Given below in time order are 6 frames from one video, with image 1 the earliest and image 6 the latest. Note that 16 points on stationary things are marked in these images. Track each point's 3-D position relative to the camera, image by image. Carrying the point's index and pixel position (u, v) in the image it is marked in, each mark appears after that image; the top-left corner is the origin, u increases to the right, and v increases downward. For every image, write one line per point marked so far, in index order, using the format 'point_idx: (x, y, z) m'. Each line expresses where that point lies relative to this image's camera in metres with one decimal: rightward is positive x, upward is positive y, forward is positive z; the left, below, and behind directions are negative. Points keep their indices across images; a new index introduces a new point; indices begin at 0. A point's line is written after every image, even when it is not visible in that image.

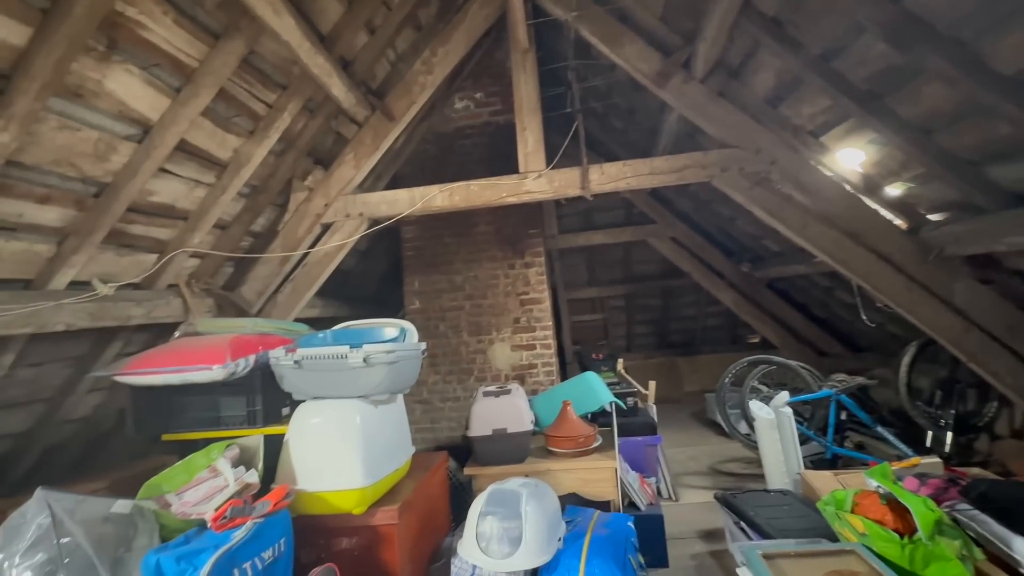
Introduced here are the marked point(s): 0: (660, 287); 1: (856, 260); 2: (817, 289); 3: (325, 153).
0: (+2.0, 0.0, +6.4) m
1: (+2.1, +0.2, +2.7) m
2: (+3.0, 0.0, +4.7) m
3: (-1.2, +0.9, +3.1) m
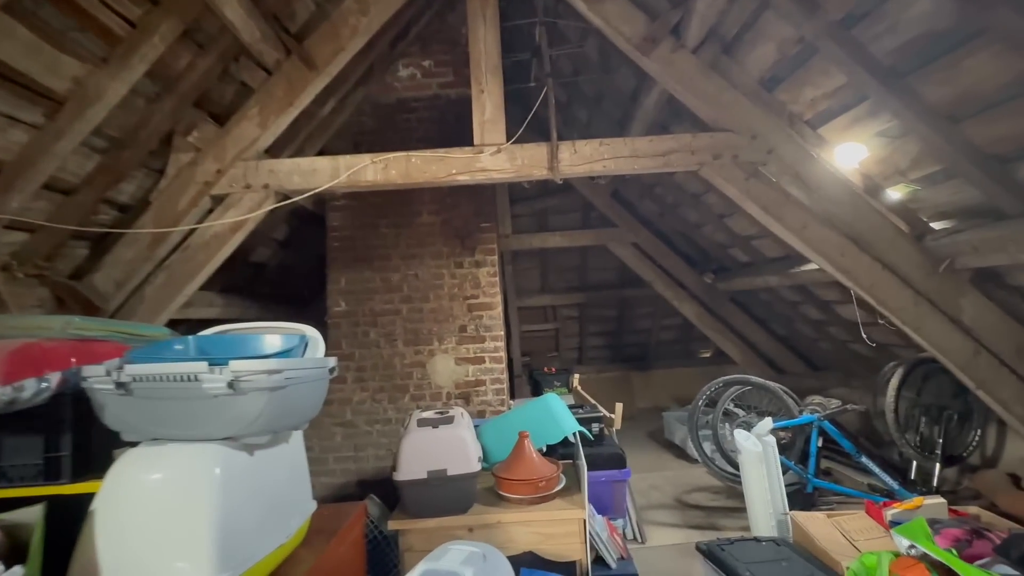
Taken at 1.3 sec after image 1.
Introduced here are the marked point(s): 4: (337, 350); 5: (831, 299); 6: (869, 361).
0: (+1.3, -0.1, +6.0) m
1: (+1.8, +0.1, +2.4) m
2: (+2.5, -0.1, +4.4) m
3: (-1.5, +0.9, +2.4) m
4: (-1.2, -0.4, +3.3) m
5: (+2.5, -0.1, +3.7) m
6: (+3.3, -0.7, +4.3) m
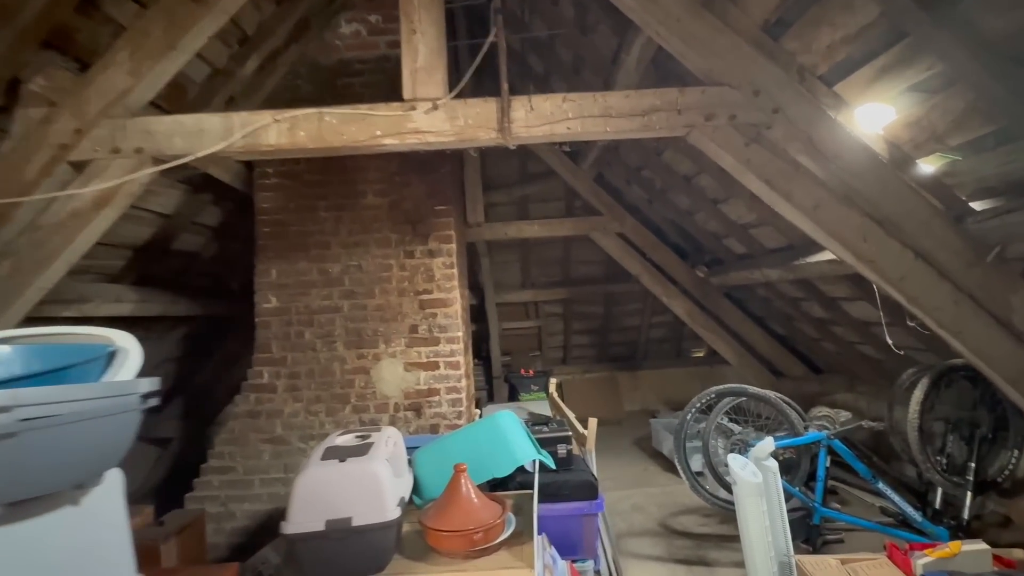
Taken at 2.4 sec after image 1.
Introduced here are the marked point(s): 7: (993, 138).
0: (+1.1, -0.1, +5.6) m
1: (+1.6, +0.1, +1.9) m
2: (+2.3, -0.1, +4.0) m
3: (-1.7, +1.0, +1.9) m
4: (-1.5, -0.4, +2.8) m
5: (+2.3, -0.1, +3.3) m
6: (+3.0, -0.6, +3.9) m
7: (+1.7, +0.5, +1.6) m
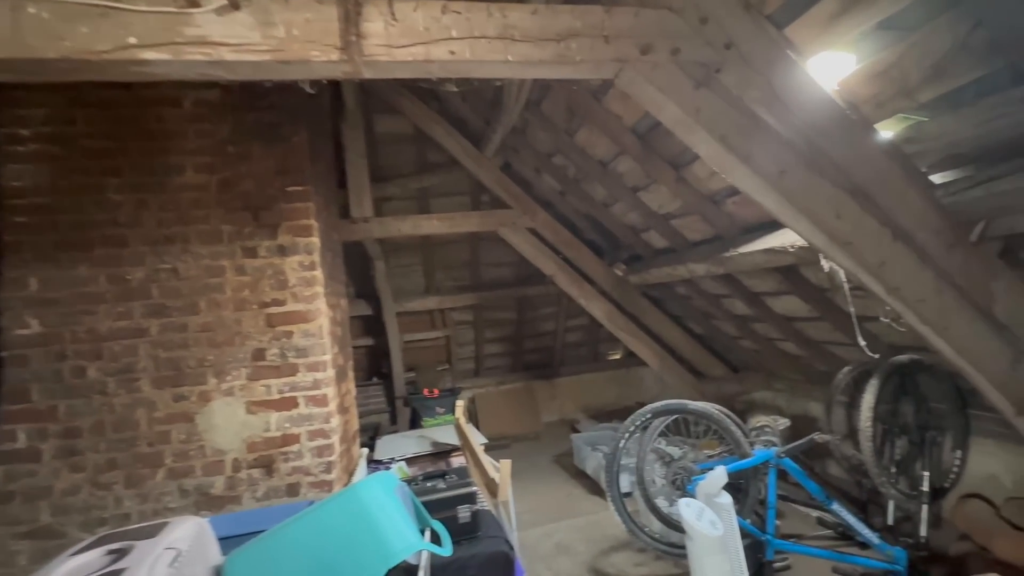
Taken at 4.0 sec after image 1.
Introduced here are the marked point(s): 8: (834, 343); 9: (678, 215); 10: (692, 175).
0: (0.0, -0.1, +5.1) m
1: (+1.2, +0.2, +1.6) m
2: (+1.5, -0.1, +3.7) m
3: (-2.1, +0.9, +1.0) m
4: (-2.0, -0.5, +1.9) m
5: (+1.6, 0.0, +3.0) m
6: (+2.3, -0.6, +3.7) m
7: (+1.4, +0.6, +1.3) m
8: (+2.1, -0.4, +3.1) m
9: (+1.1, +0.5, +3.1) m
10: (+1.0, +0.6, +2.6) m
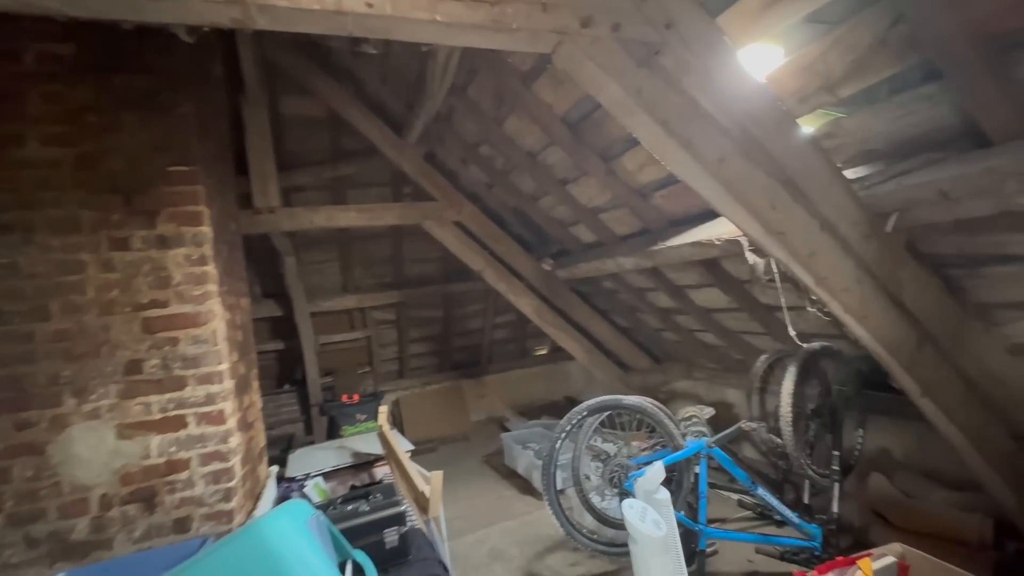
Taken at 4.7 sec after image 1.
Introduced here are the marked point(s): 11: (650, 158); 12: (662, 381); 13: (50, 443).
0: (-0.7, -0.1, +4.9) m
1: (+1.0, +0.2, +1.6) m
2: (+0.9, 0.0, +3.8) m
3: (-2.2, +0.9, +0.5) m
4: (-2.2, -0.5, +1.4) m
5: (+1.2, 0.0, +3.1) m
6: (+1.7, -0.5, +3.9) m
7: (+1.2, +0.6, +1.4) m
8: (+1.7, -0.3, +3.3) m
9: (+0.6, +0.5, +3.1) m
10: (+0.6, +0.7, +2.6) m
11: (+0.7, +0.6, +2.4) m
12: (+1.4, -0.9, +4.4) m
13: (-1.6, -0.5, +1.6) m
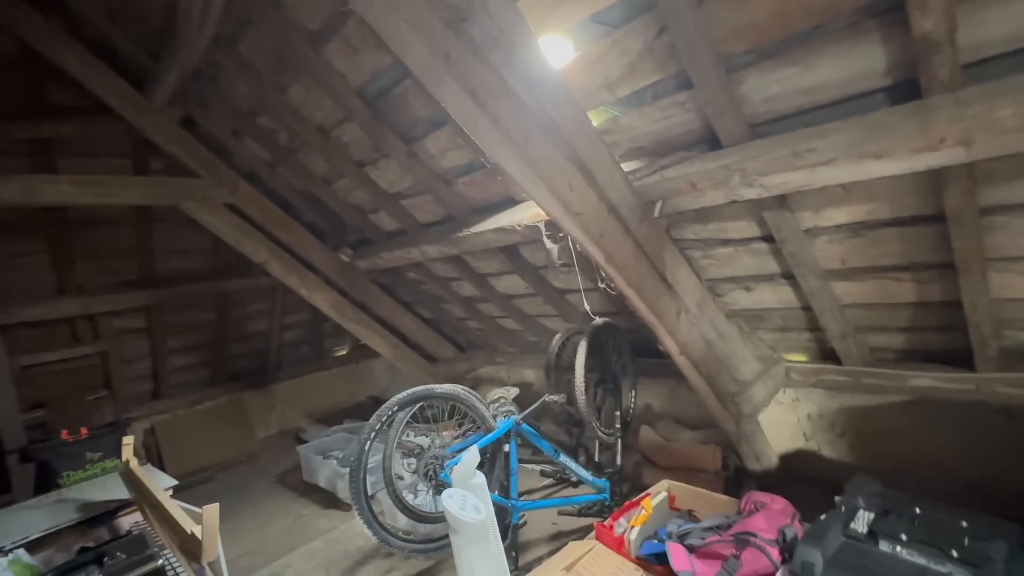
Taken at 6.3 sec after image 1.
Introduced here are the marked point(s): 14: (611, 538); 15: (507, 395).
0: (-2.6, 0.0, +4.0) m
1: (+0.3, +0.3, +1.7) m
2: (-0.6, 0.0, +3.7) m
3: (-2.2, +0.9, -0.6) m
4: (-2.5, -0.5, +0.3) m
5: (-0.2, +0.1, +3.2) m
6: (0.0, -0.4, +4.2) m
7: (+0.6, +0.7, +1.6) m
8: (+0.2, -0.2, +3.6) m
9: (-0.6, +0.6, +2.9) m
10: (-0.5, +0.7, +2.5) m
11: (-0.3, +0.7, +2.3) m
12: (-0.4, -0.8, +4.5) m
13: (-2.0, -0.5, +0.7) m
14: (+0.4, -1.0, +2.0) m
15: (0.0, -0.6, +2.5) m
